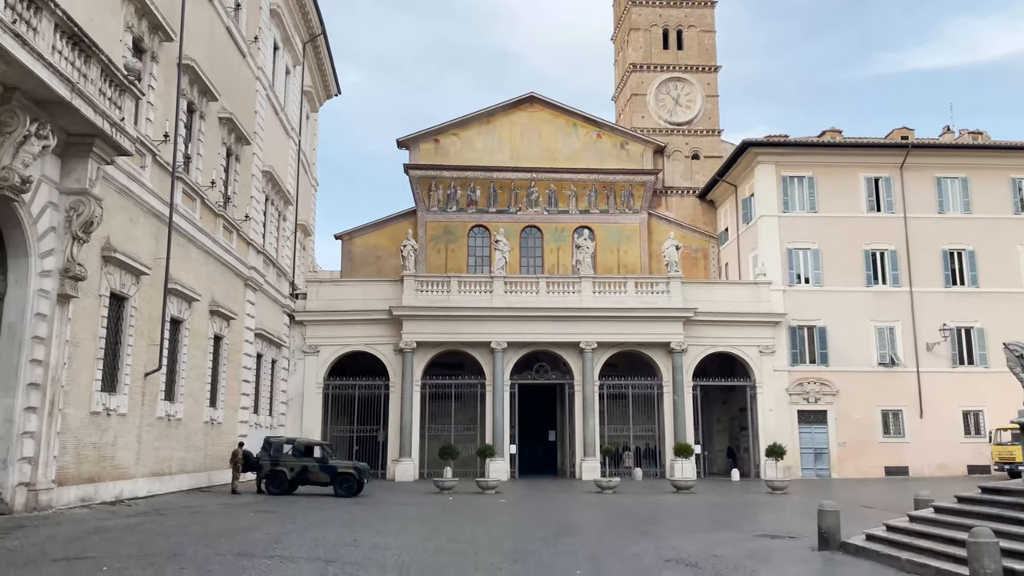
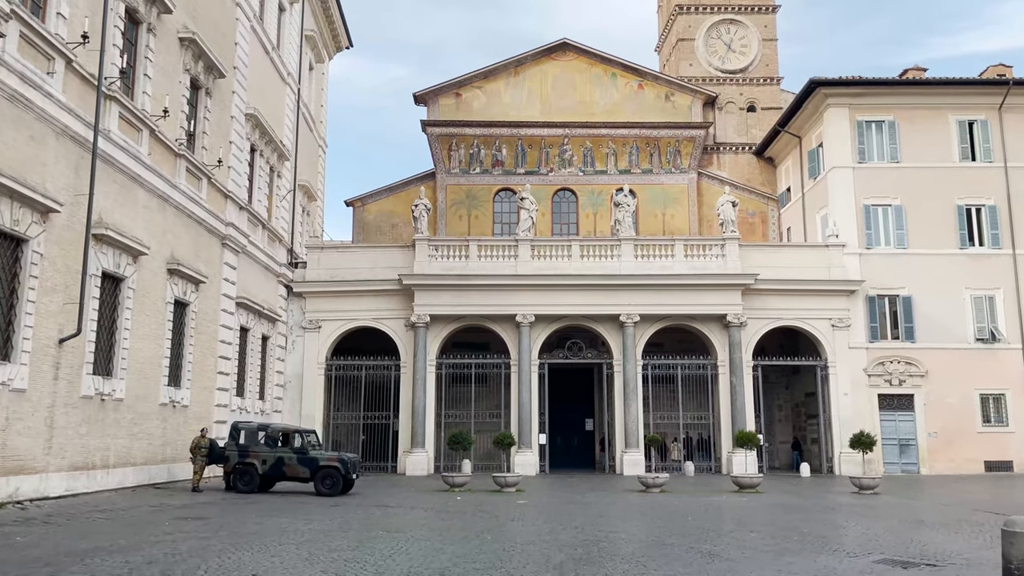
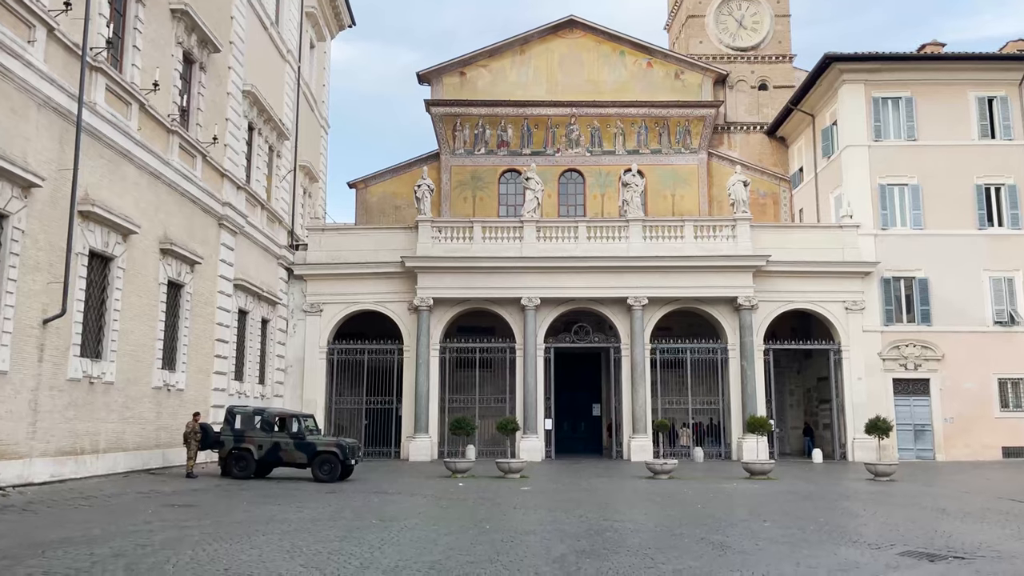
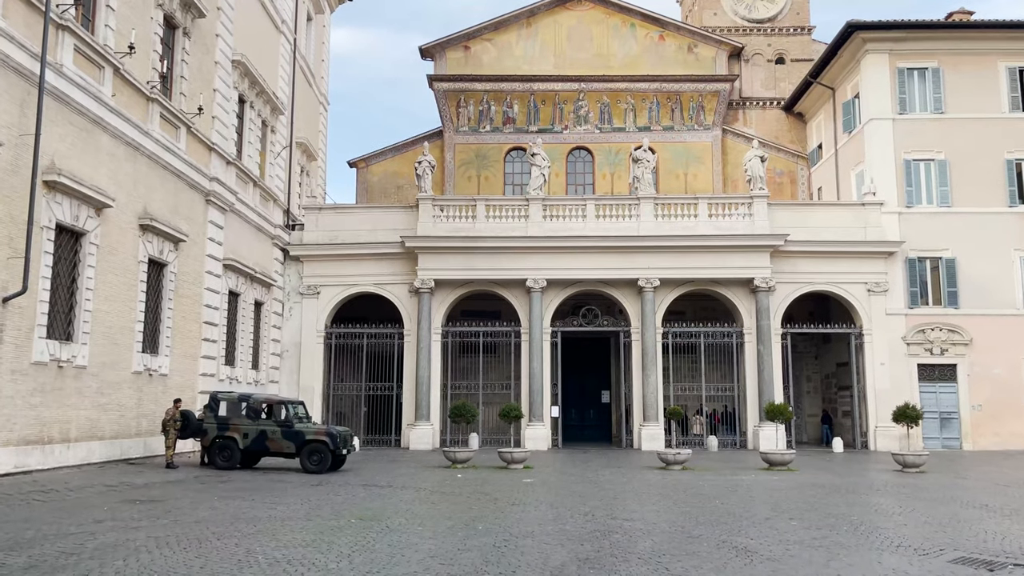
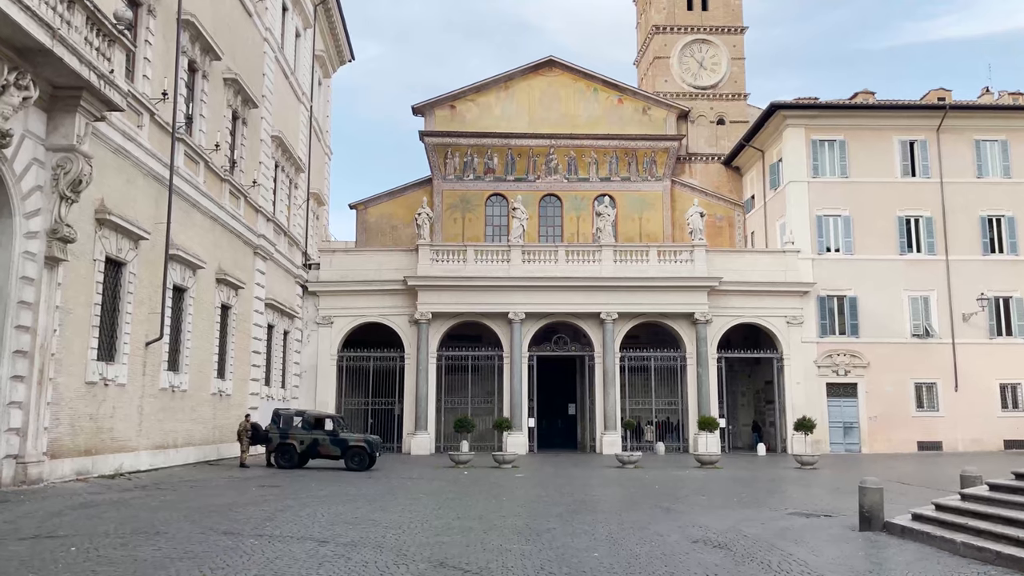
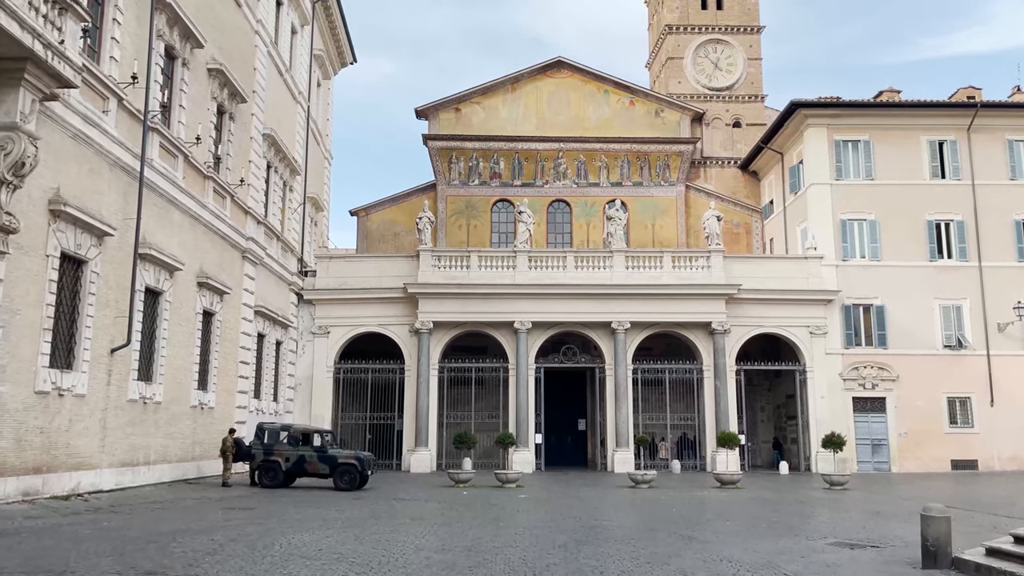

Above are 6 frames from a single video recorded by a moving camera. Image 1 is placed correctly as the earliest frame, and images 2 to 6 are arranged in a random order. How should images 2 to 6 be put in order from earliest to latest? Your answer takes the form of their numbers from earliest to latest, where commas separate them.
5, 6, 2, 3, 4
